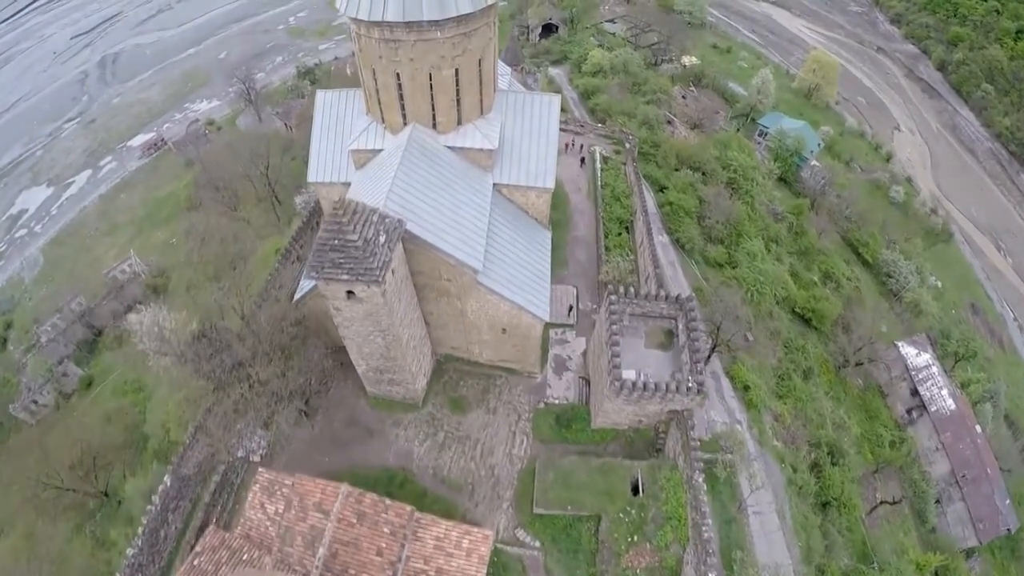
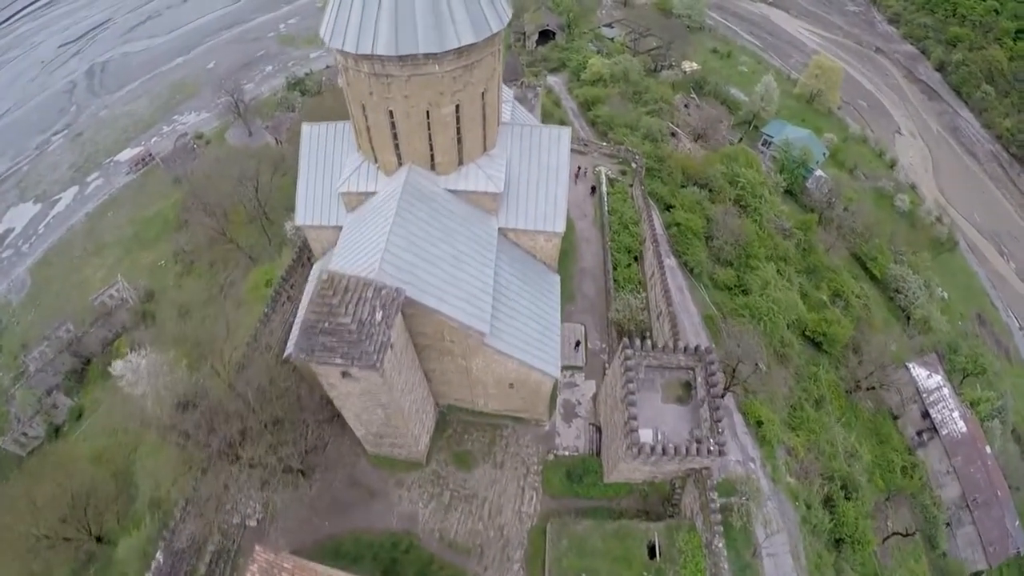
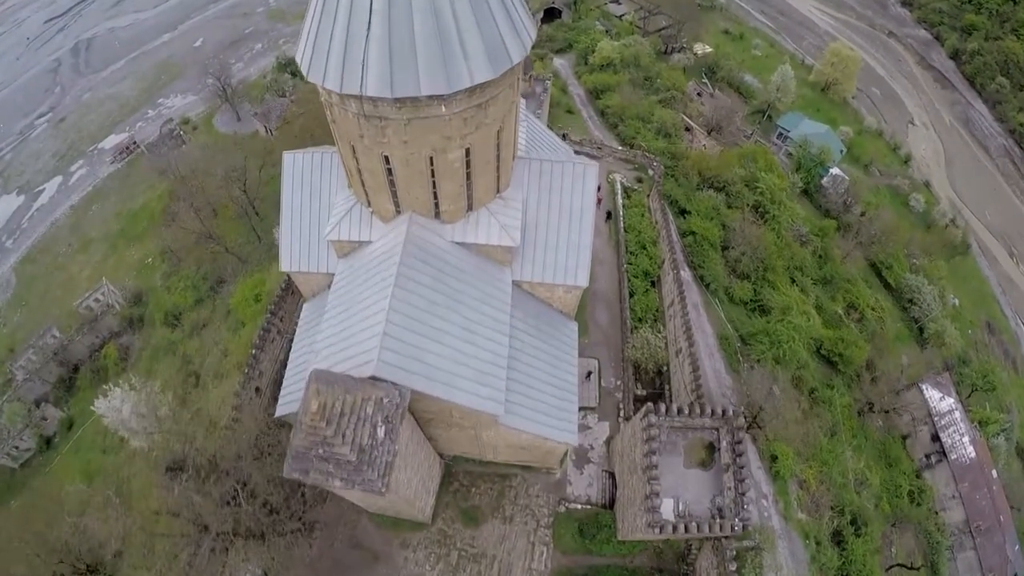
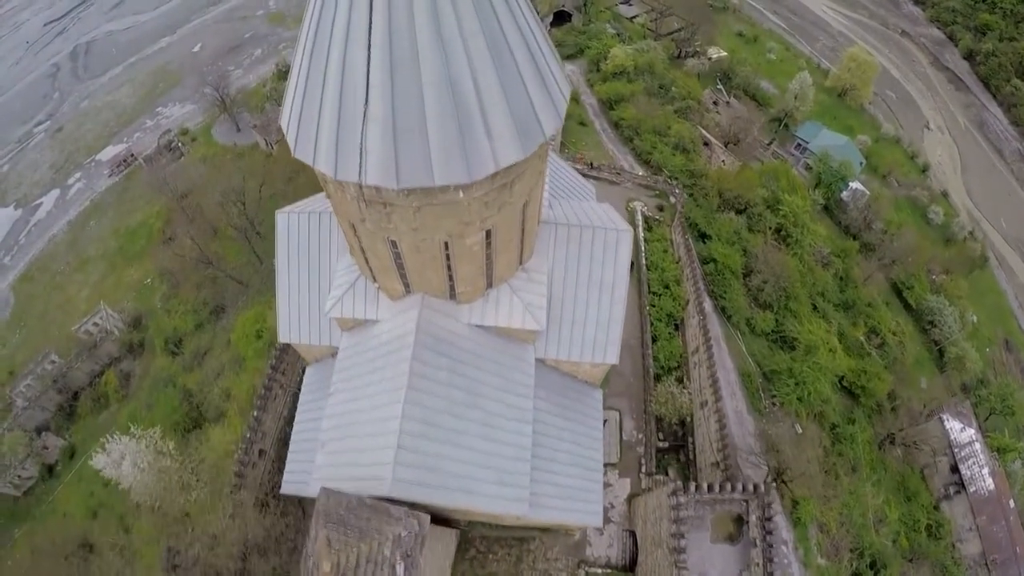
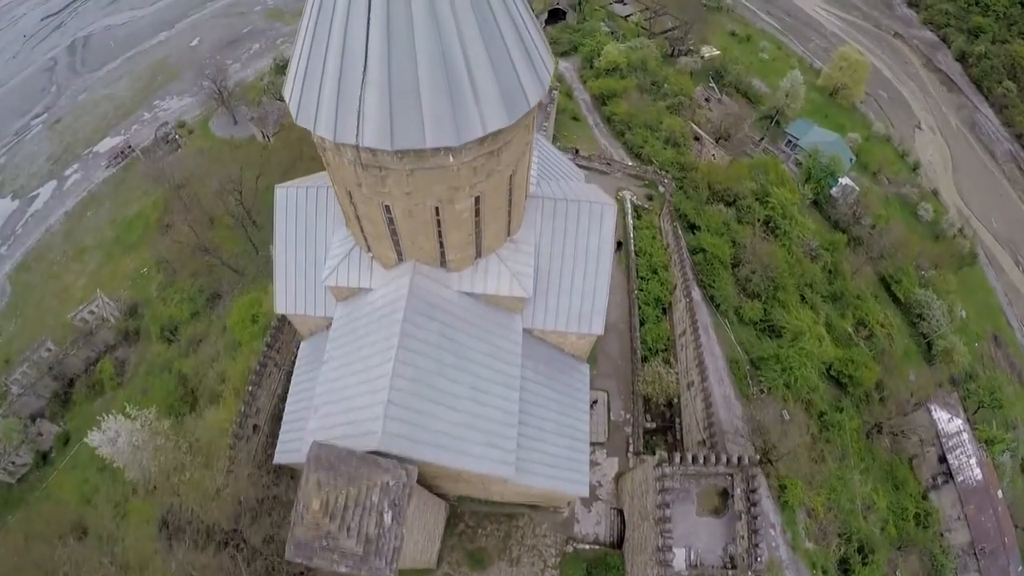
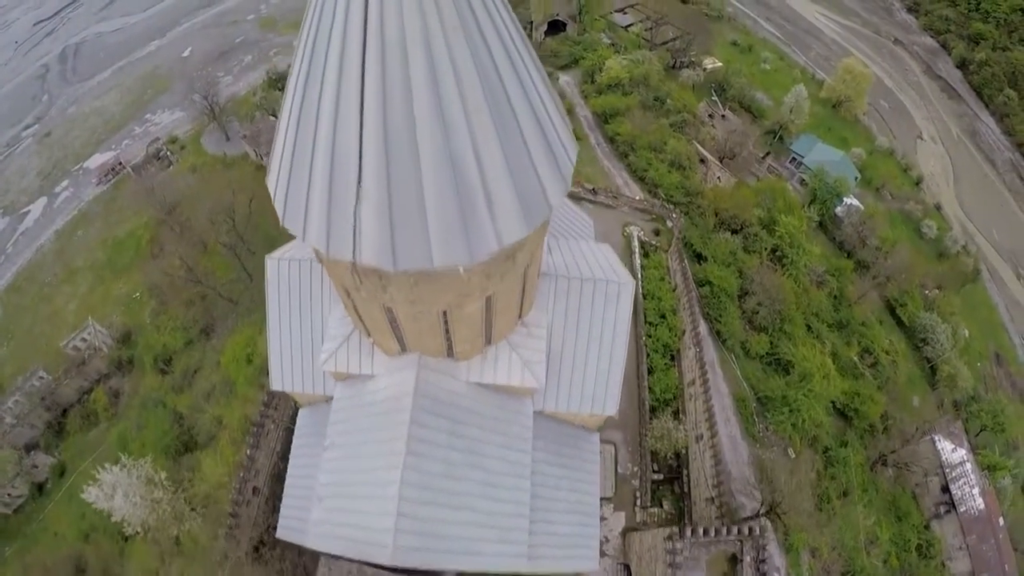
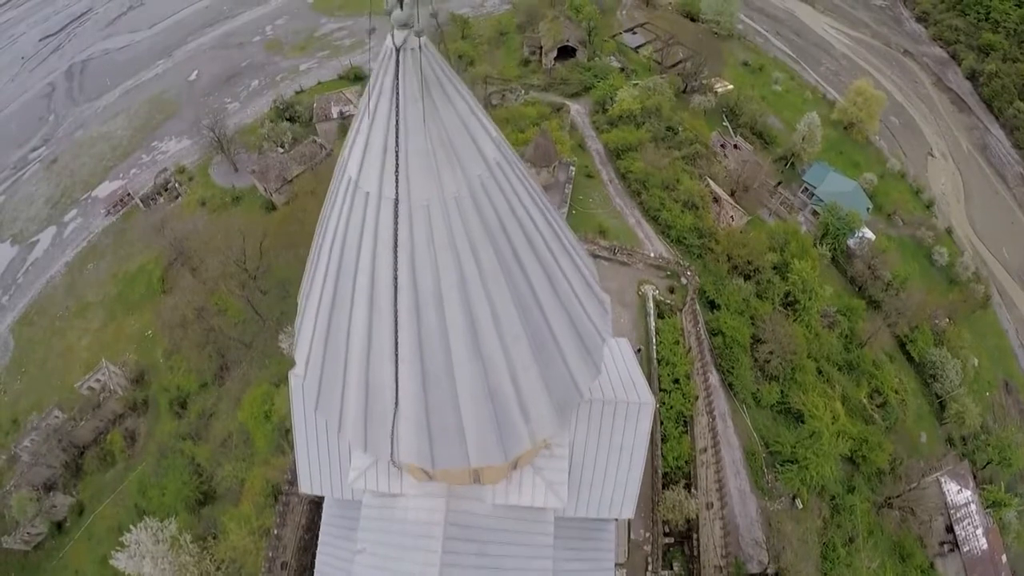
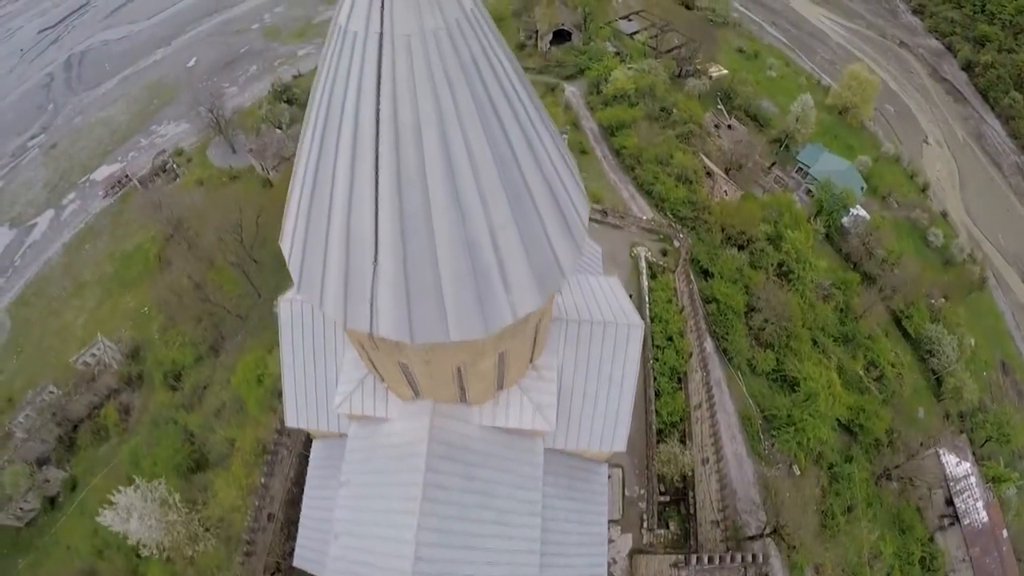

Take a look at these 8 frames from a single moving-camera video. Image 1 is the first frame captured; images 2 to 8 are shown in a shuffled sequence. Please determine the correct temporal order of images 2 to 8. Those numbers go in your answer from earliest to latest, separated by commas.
2, 3, 5, 4, 6, 8, 7
